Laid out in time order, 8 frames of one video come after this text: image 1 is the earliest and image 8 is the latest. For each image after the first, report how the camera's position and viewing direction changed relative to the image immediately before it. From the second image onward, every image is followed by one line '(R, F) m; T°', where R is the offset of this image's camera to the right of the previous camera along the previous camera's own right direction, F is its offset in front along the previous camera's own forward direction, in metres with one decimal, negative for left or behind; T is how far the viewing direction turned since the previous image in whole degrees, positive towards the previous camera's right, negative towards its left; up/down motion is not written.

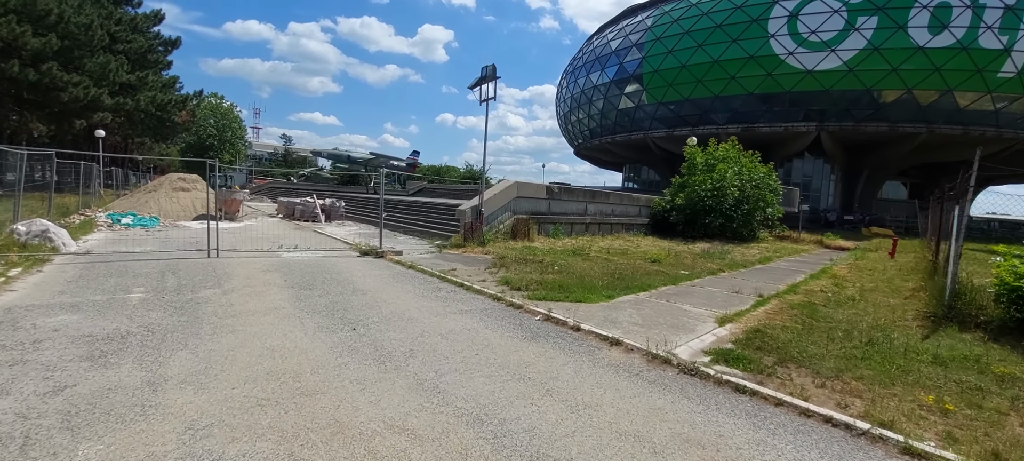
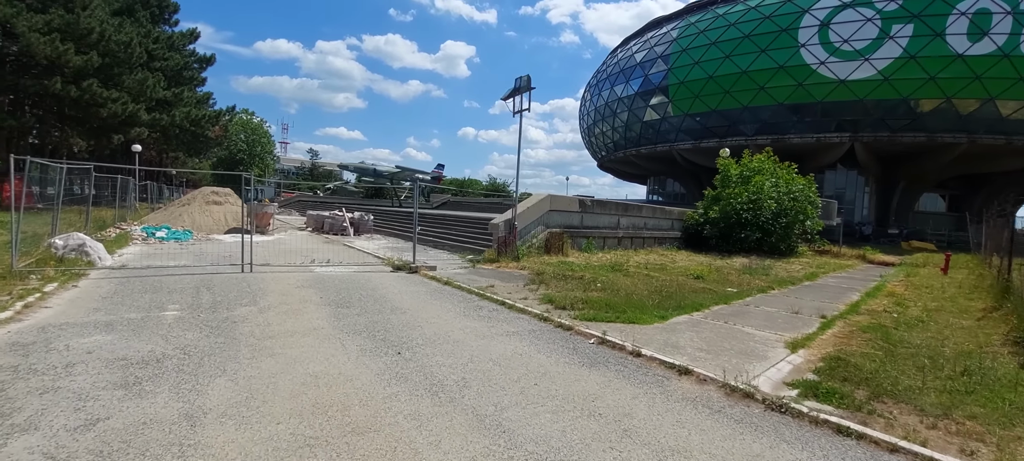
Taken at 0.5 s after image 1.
(-0.4, +0.4) m; -2°
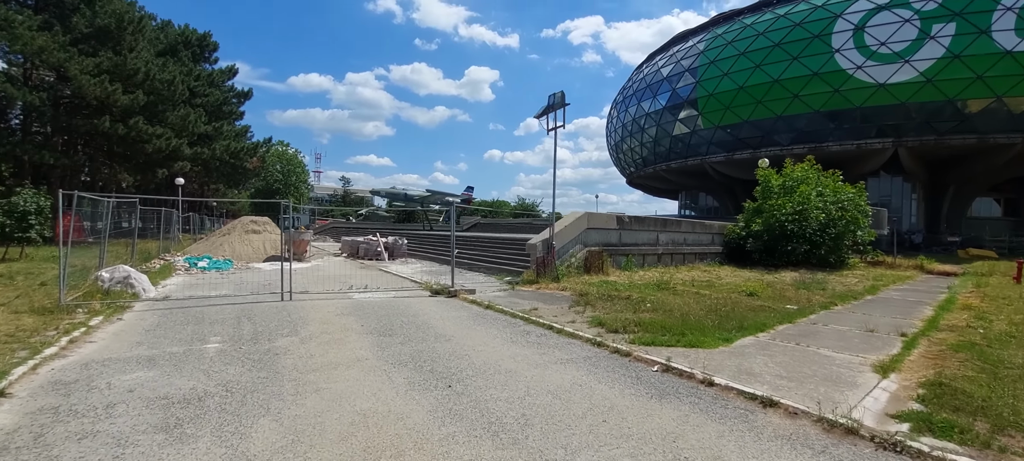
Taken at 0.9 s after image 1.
(-0.2, +0.4) m; -3°
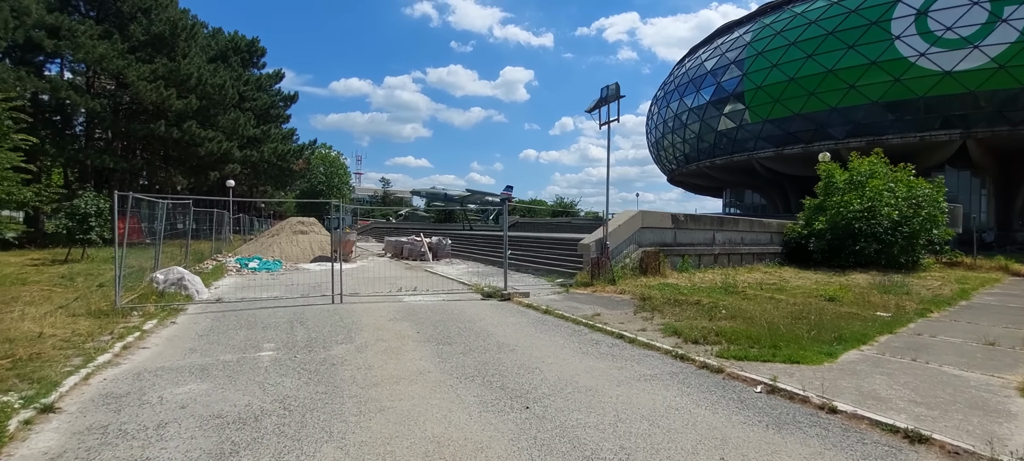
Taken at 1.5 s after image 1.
(-0.4, +0.5) m; -4°
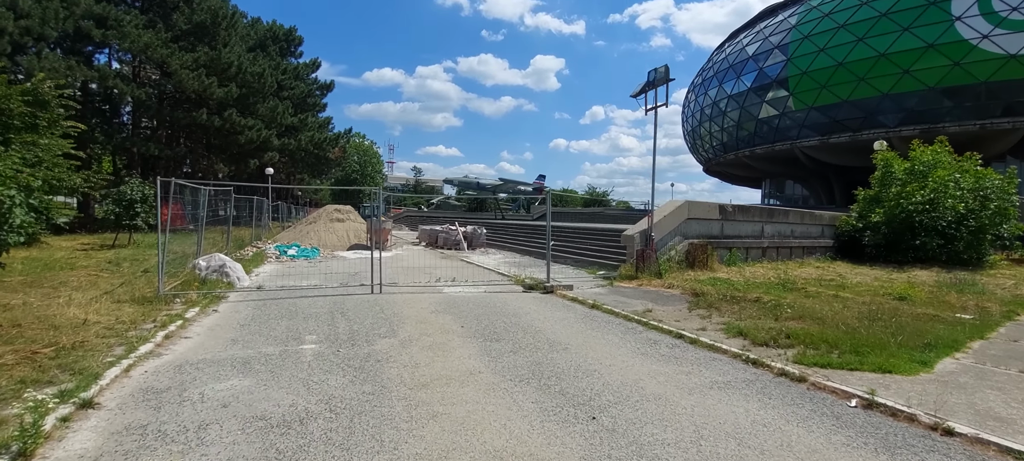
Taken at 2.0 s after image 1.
(-0.3, +0.4) m; -3°
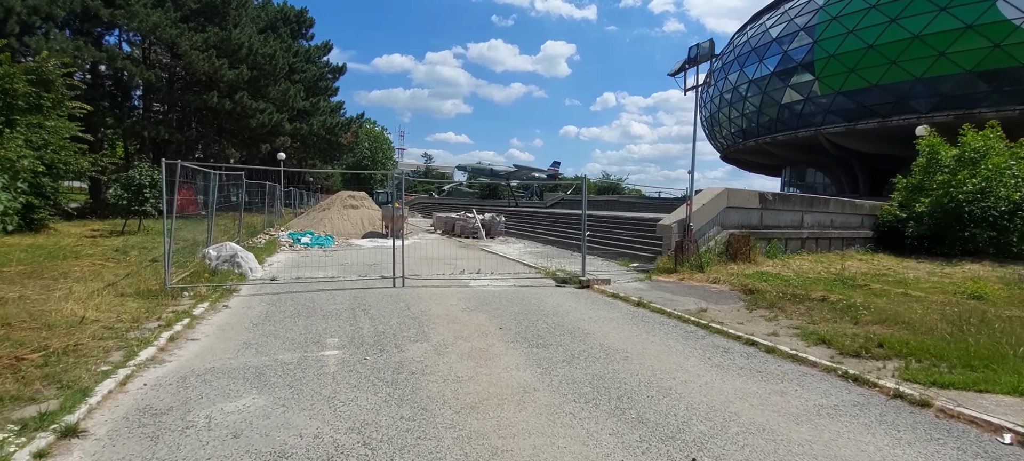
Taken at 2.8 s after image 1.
(-0.4, +0.8) m; -1°
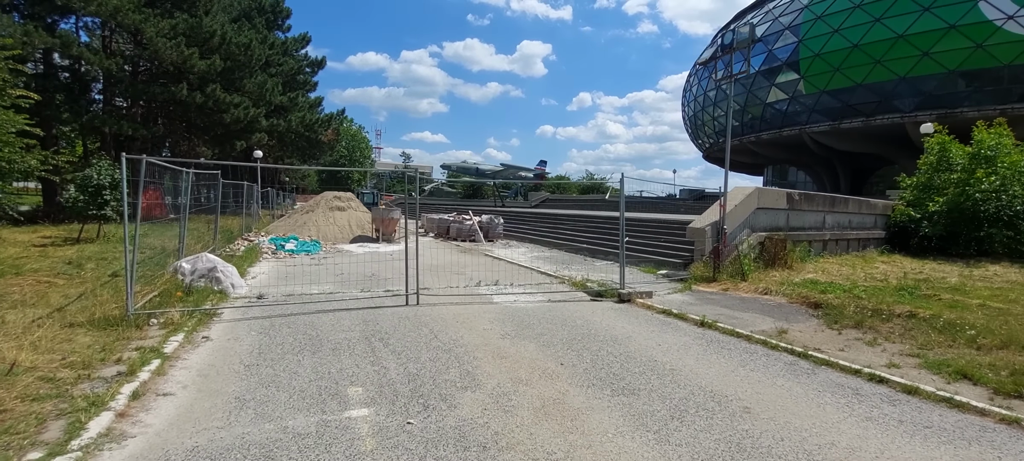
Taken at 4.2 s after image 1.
(-0.8, +1.2) m; +3°
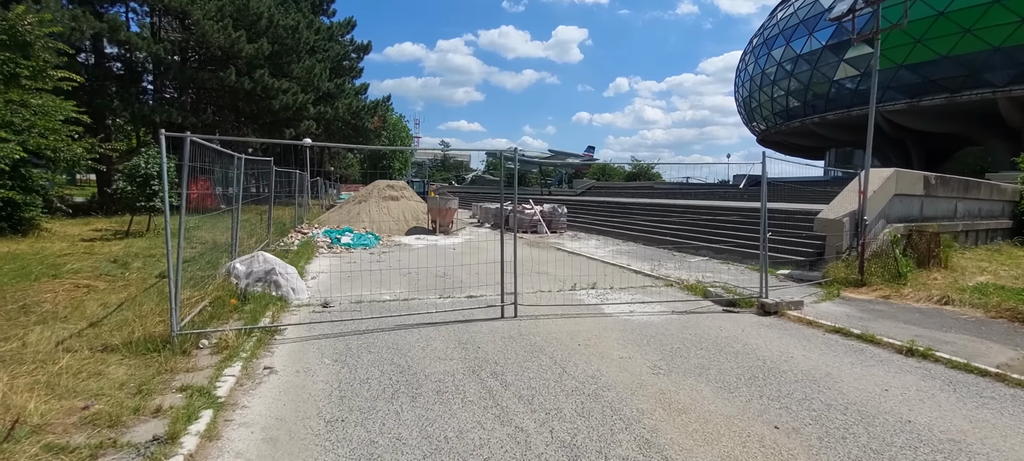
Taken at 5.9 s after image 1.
(-1.0, +1.4) m; -4°
